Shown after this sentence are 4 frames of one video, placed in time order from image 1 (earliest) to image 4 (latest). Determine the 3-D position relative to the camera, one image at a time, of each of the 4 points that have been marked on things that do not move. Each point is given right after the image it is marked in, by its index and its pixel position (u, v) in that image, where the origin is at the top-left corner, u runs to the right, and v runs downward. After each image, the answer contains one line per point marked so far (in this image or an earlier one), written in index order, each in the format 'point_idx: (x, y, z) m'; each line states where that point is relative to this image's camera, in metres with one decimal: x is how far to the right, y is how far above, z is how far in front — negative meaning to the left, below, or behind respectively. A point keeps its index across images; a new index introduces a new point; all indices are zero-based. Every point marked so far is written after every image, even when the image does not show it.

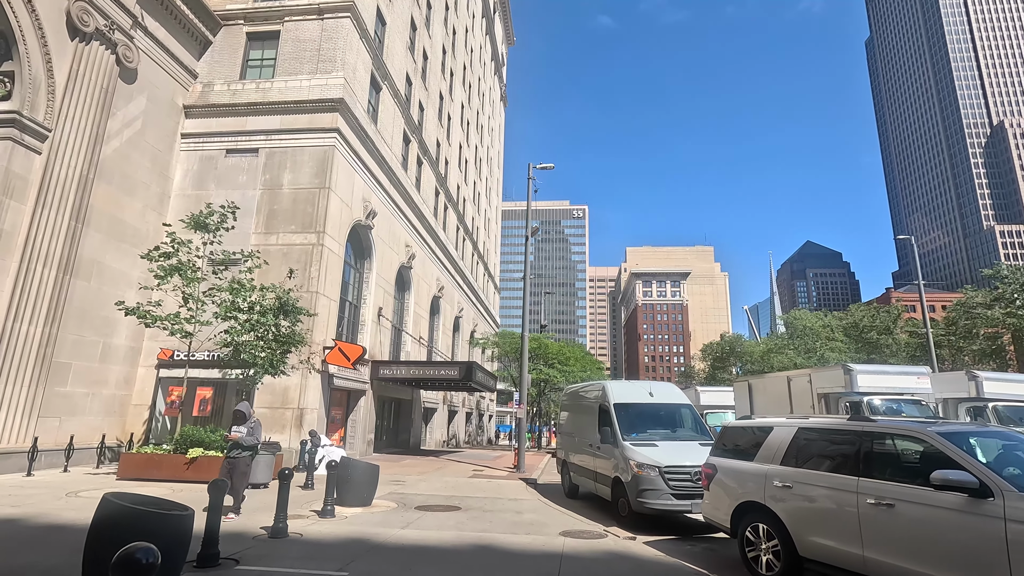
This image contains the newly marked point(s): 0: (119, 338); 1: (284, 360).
0: (-12.4, -1.6, +17.3) m
1: (-6.0, -1.9, +14.5) m
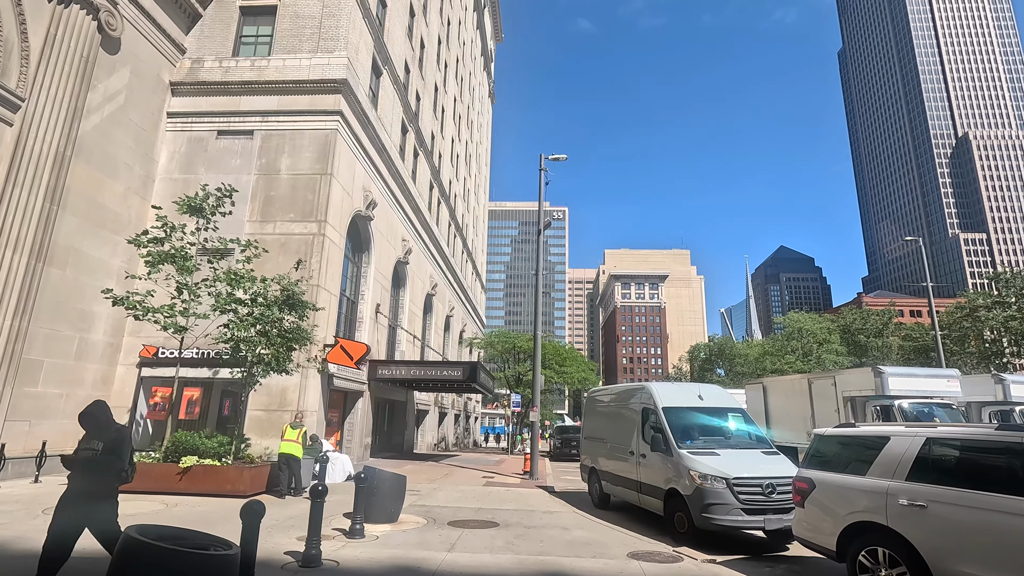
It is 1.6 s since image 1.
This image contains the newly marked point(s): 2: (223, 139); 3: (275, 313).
0: (-11.9, -1.3, +15.7) m
1: (-5.4, -1.7, +13.2) m
2: (-9.7, +5.0, +18.3) m
3: (-5.6, -0.6, +12.8) m
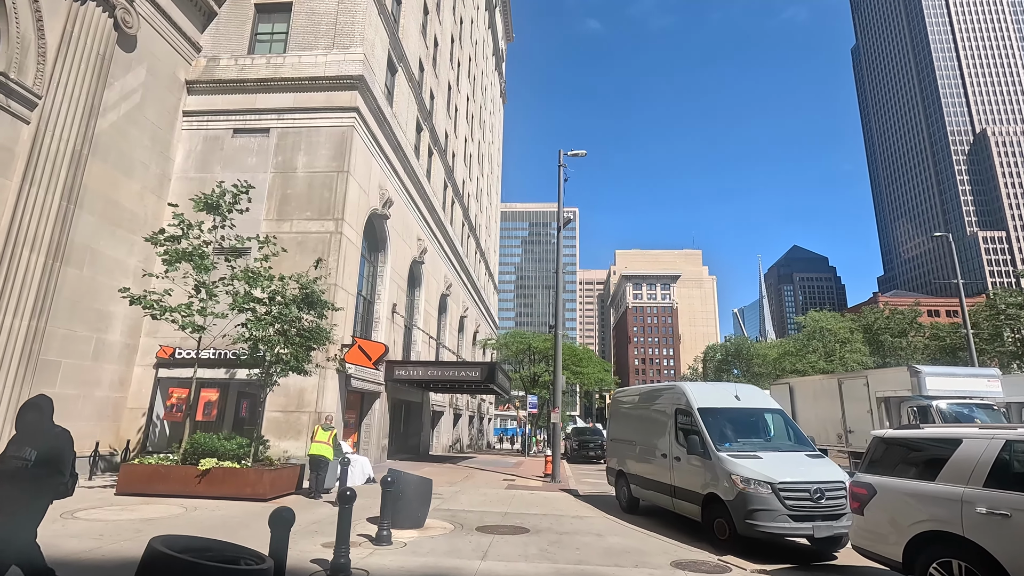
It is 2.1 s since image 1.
0: (-11.3, -1.3, +15.5) m
1: (-4.8, -1.6, +12.9) m
2: (-9.1, +5.0, +18.1) m
3: (-5.0, -0.6, +12.5) m
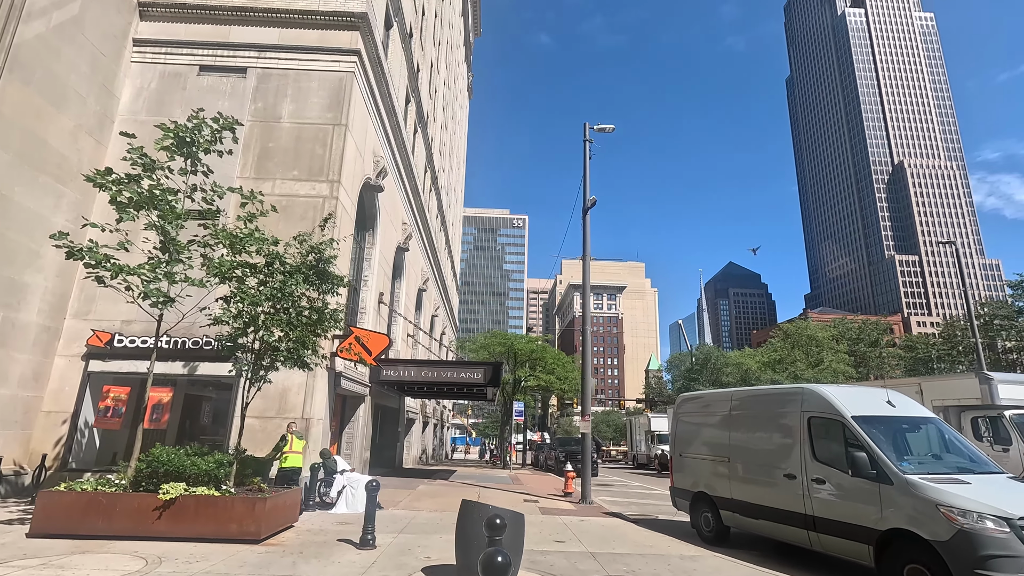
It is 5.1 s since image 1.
0: (-10.3, -0.5, +11.7) m
1: (-3.6, -1.0, +9.8) m
2: (-8.2, +5.7, +14.7) m
3: (-3.7, +0.1, +9.4) m
